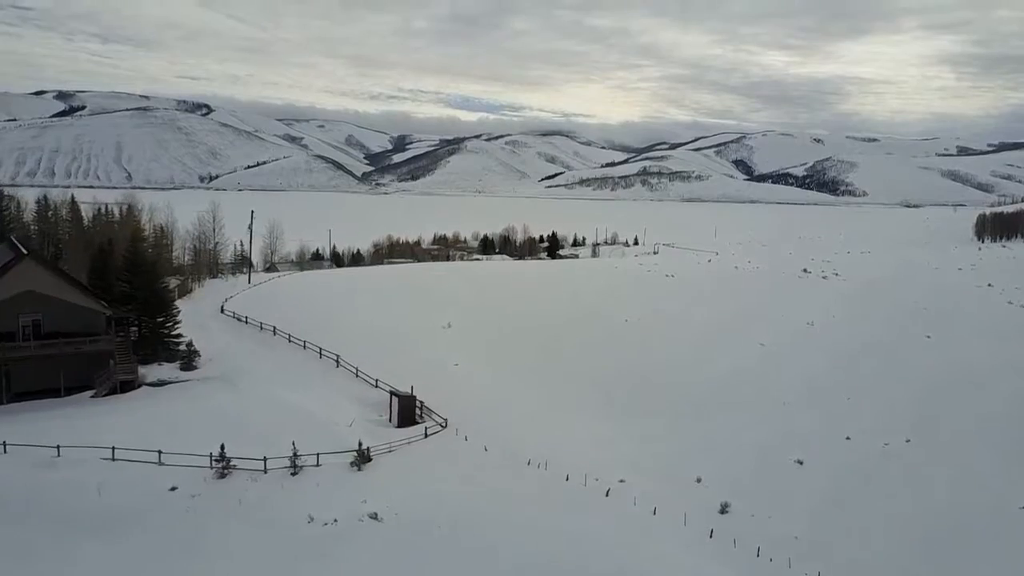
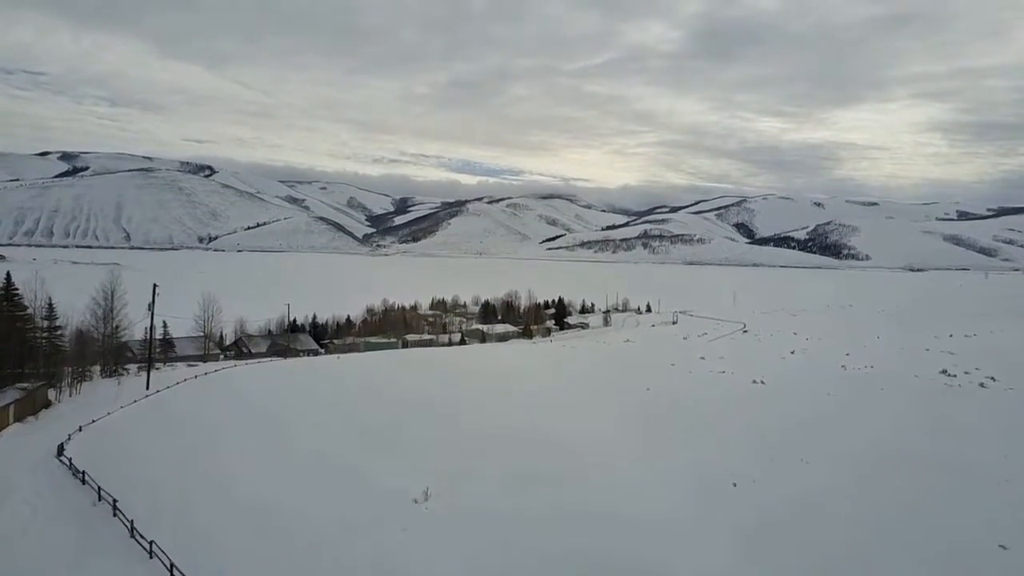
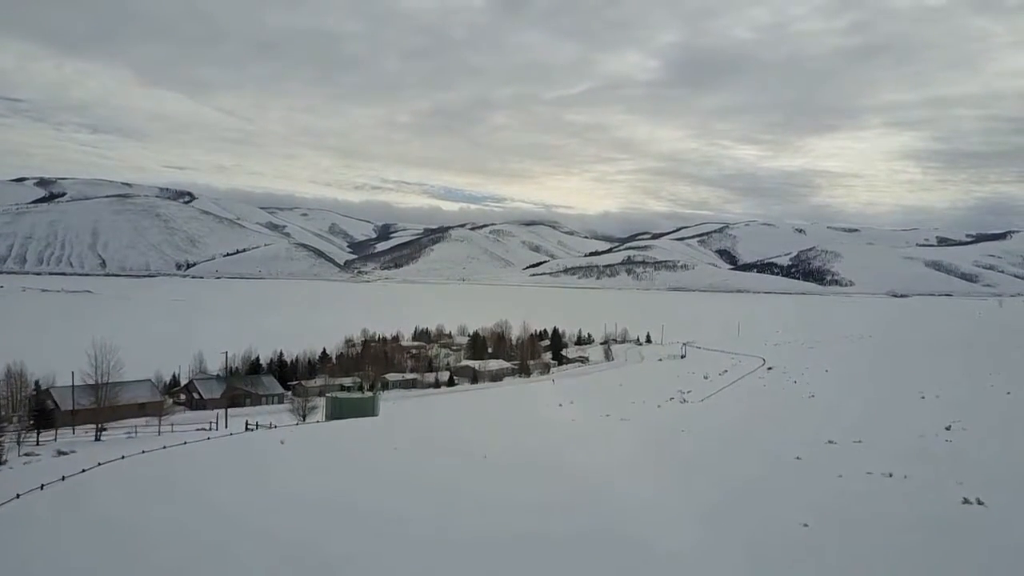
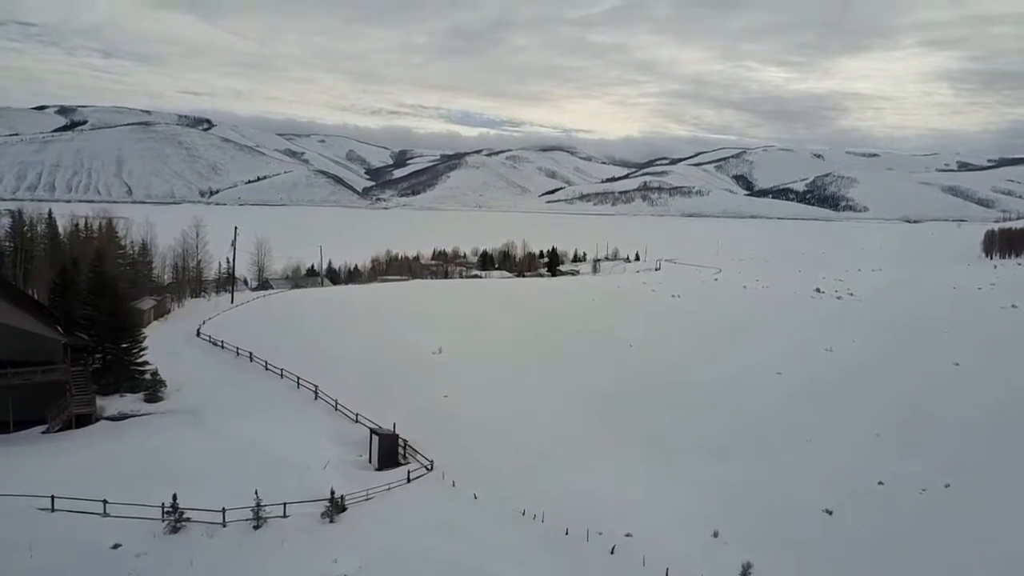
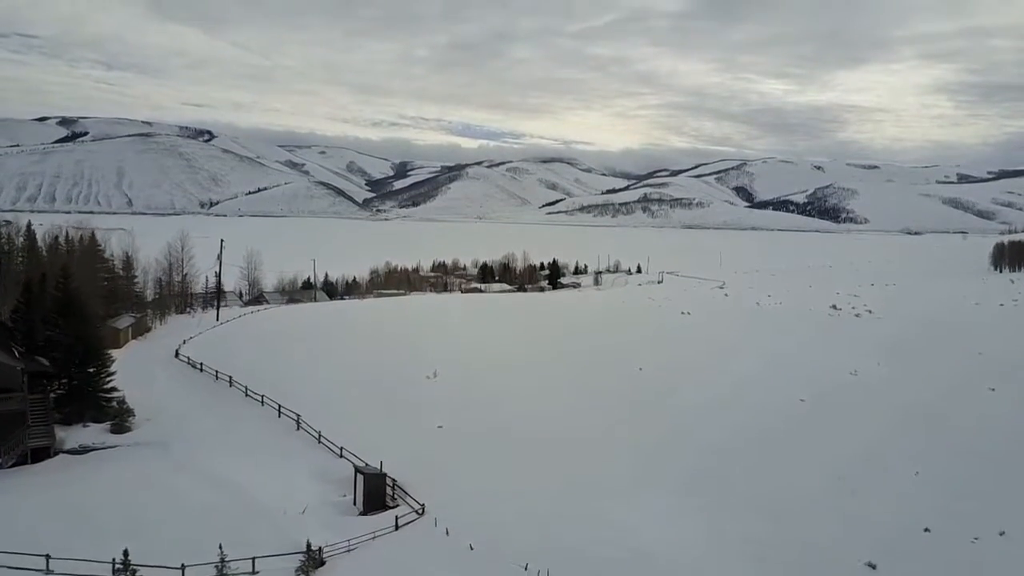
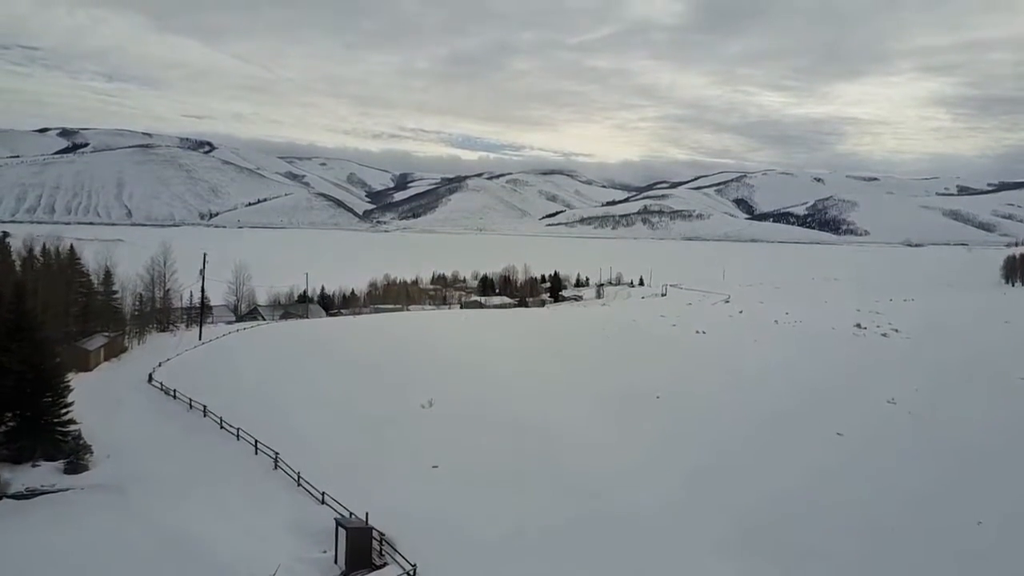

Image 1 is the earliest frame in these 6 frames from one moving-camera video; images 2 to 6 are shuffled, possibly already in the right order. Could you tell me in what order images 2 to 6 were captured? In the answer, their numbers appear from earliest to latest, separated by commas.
4, 5, 6, 2, 3
